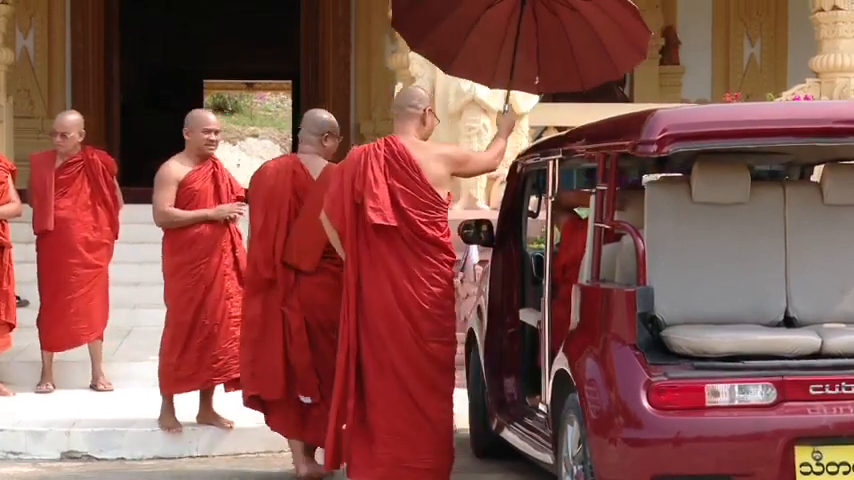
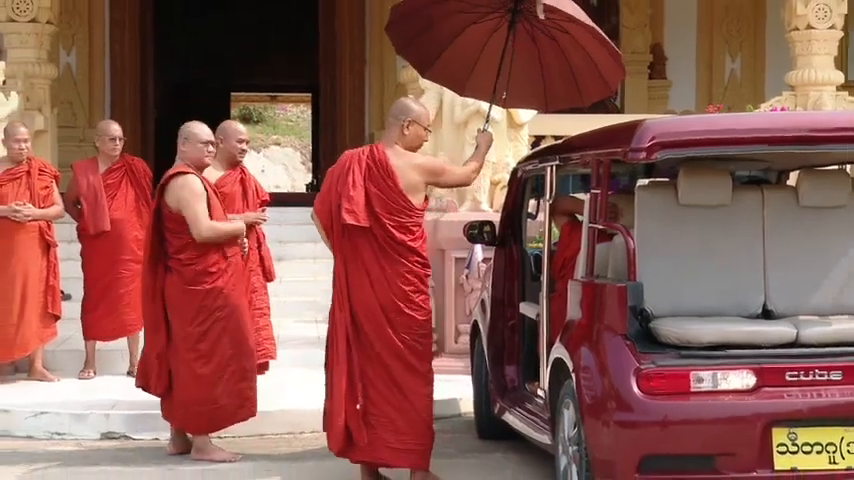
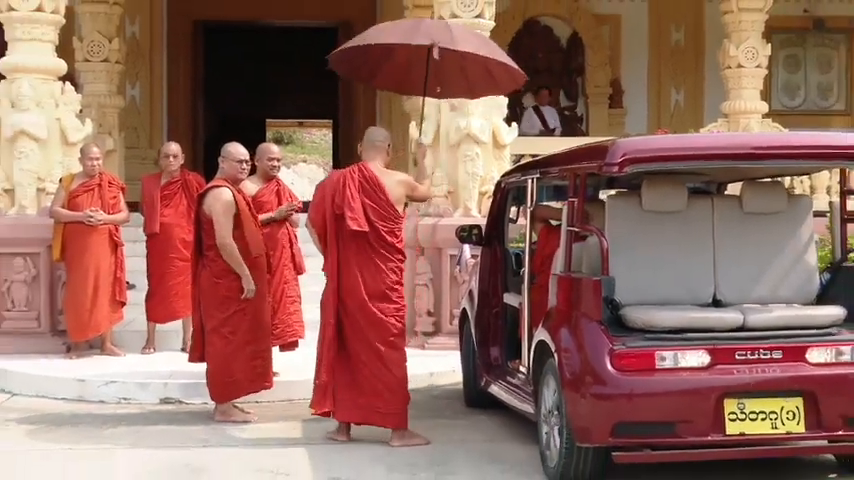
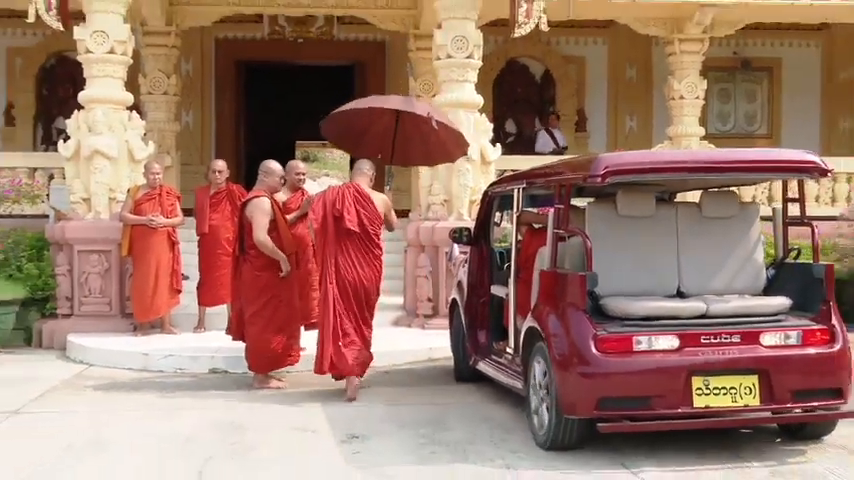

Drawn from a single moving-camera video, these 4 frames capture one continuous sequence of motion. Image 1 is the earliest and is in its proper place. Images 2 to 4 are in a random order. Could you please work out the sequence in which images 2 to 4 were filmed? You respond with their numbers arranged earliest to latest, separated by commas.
2, 3, 4
